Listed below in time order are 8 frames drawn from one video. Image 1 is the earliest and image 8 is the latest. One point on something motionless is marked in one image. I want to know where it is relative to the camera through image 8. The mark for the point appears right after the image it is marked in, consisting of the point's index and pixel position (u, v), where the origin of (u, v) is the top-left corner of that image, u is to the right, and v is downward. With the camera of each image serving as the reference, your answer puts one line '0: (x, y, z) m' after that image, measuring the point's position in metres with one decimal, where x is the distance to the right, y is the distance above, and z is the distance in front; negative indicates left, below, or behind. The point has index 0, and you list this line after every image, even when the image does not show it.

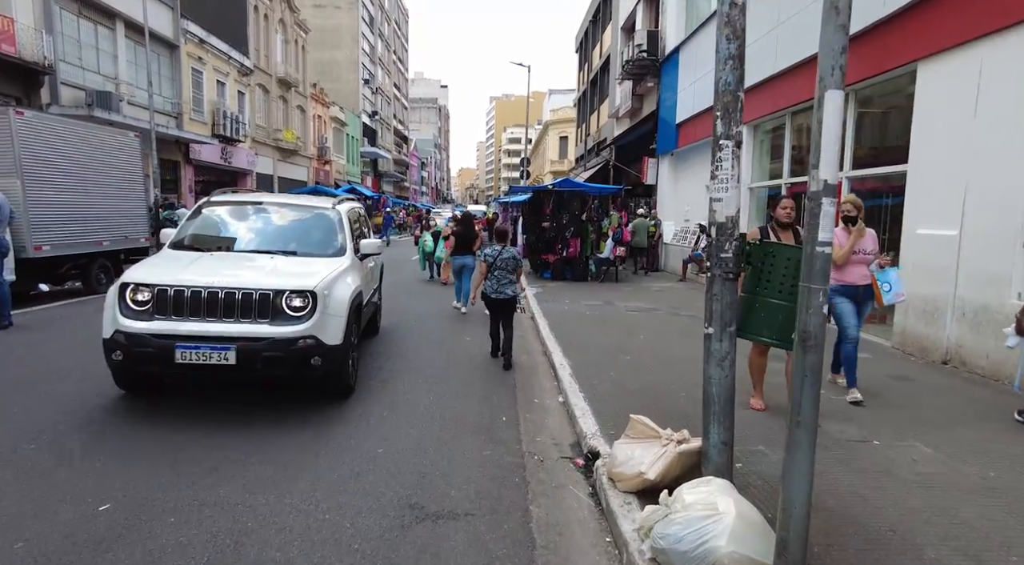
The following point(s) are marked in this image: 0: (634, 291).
0: (+2.7, -0.2, +13.4) m
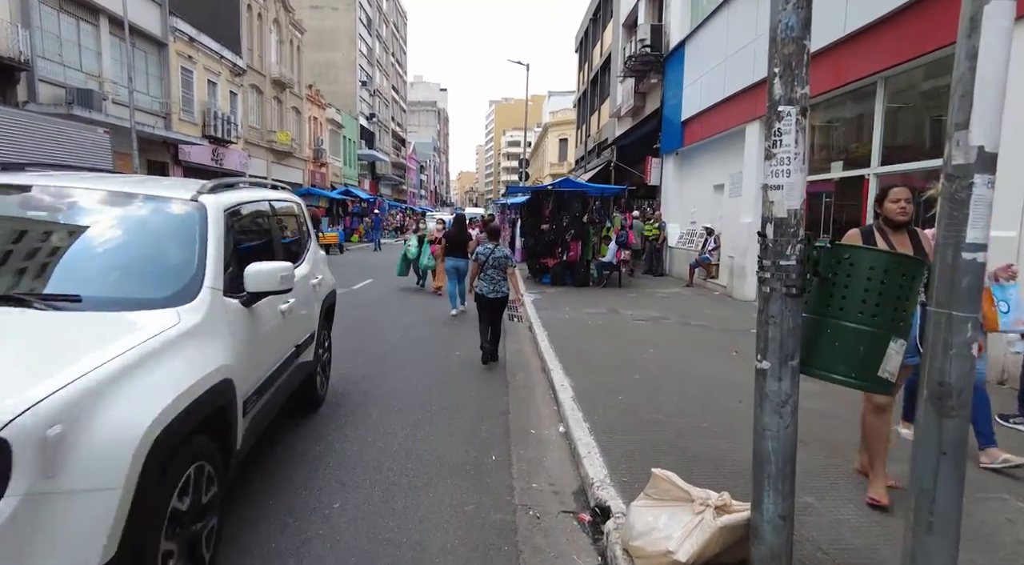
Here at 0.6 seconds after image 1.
0: (+2.6, -0.3, +12.6) m
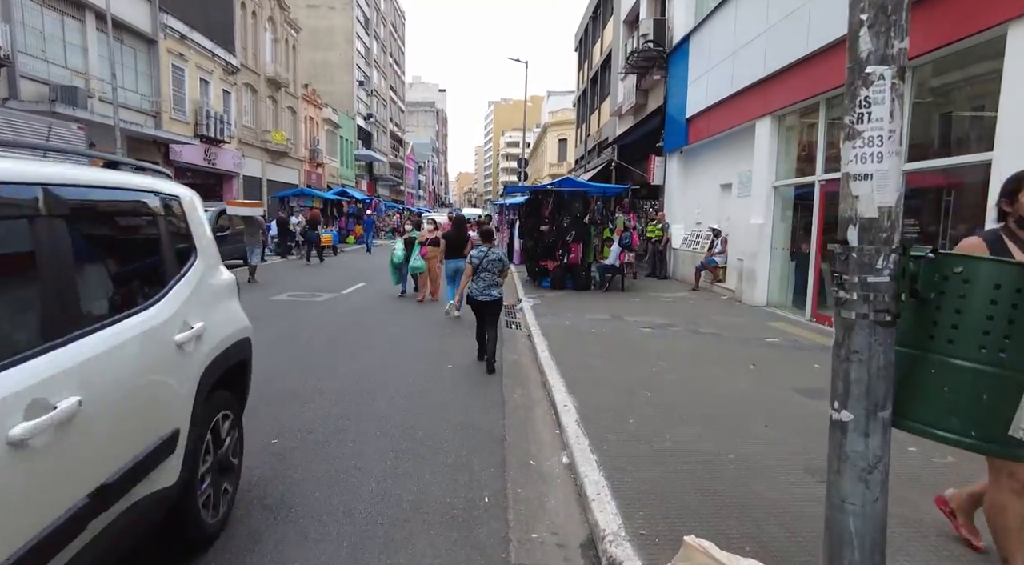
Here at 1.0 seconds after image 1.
0: (+2.6, -0.4, +12.0) m
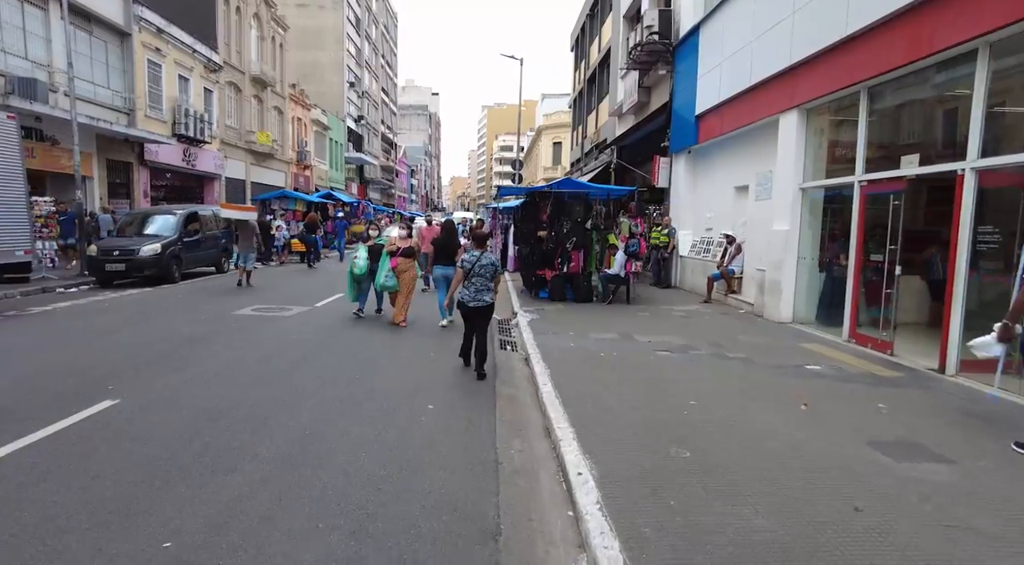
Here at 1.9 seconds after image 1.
0: (+2.5, -0.6, +10.7) m
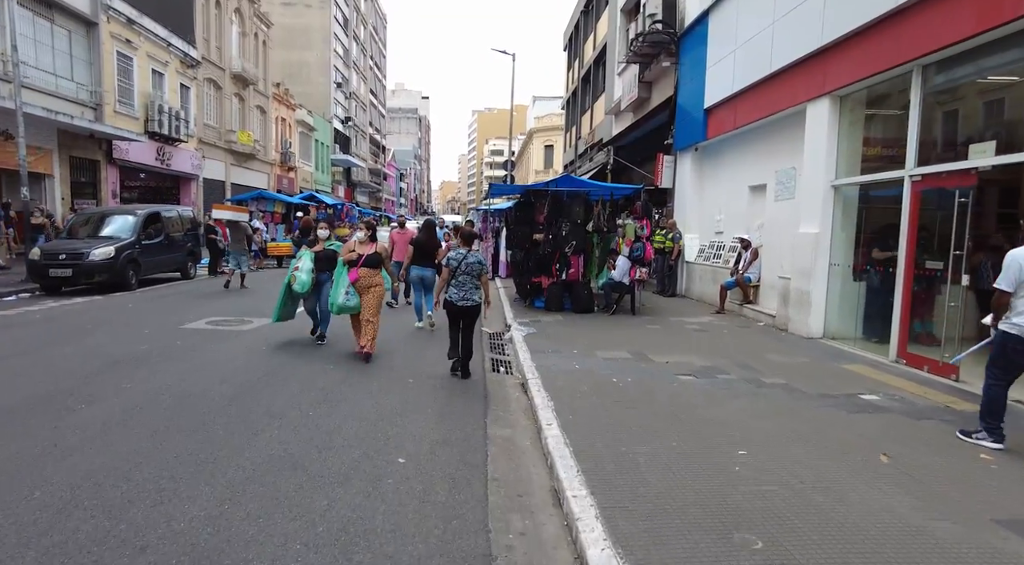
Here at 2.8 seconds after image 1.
0: (+2.4, -0.8, +9.5) m
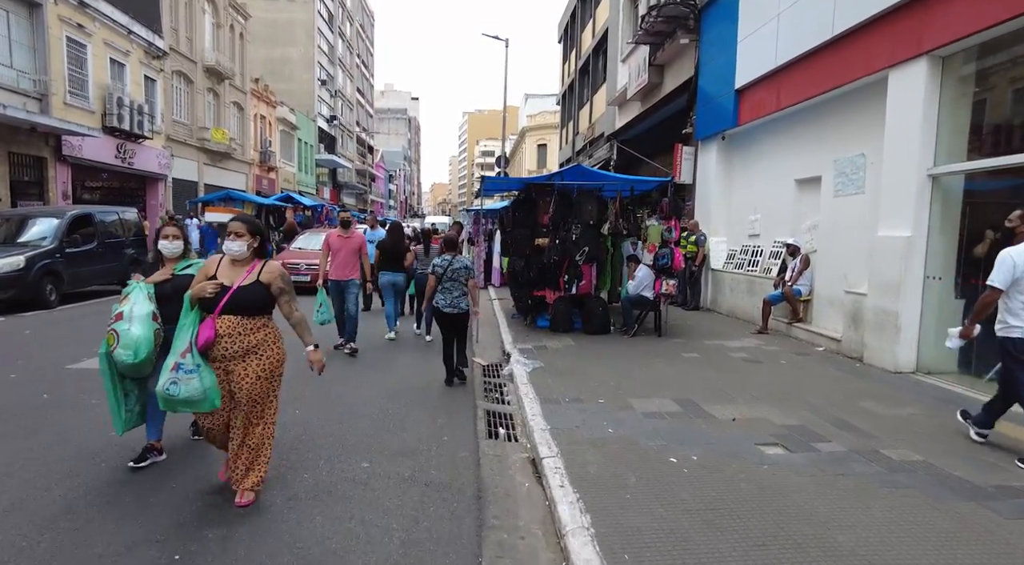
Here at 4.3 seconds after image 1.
0: (+2.4, -1.0, +7.4) m
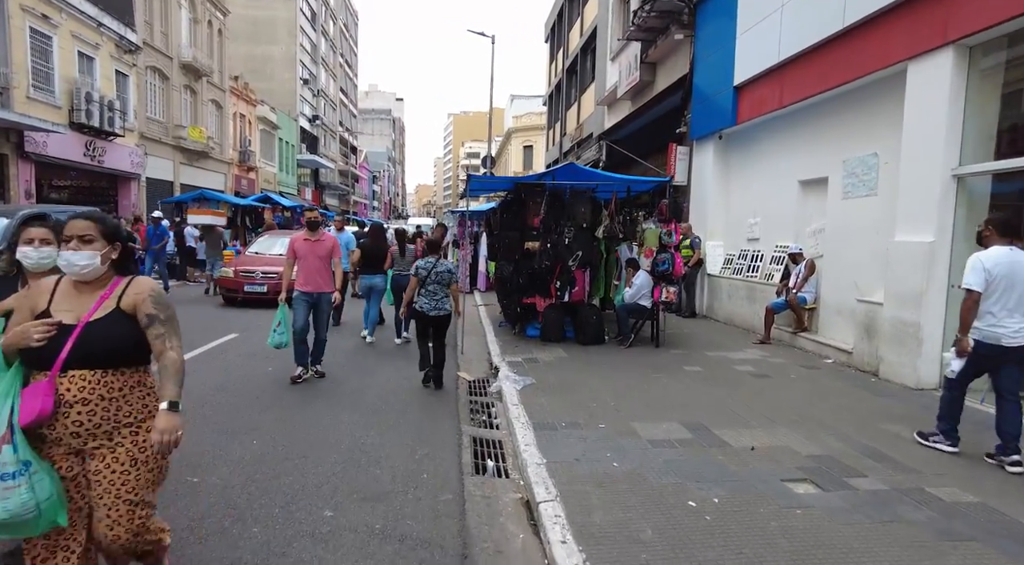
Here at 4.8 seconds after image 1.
0: (+2.3, -1.1, +6.8) m
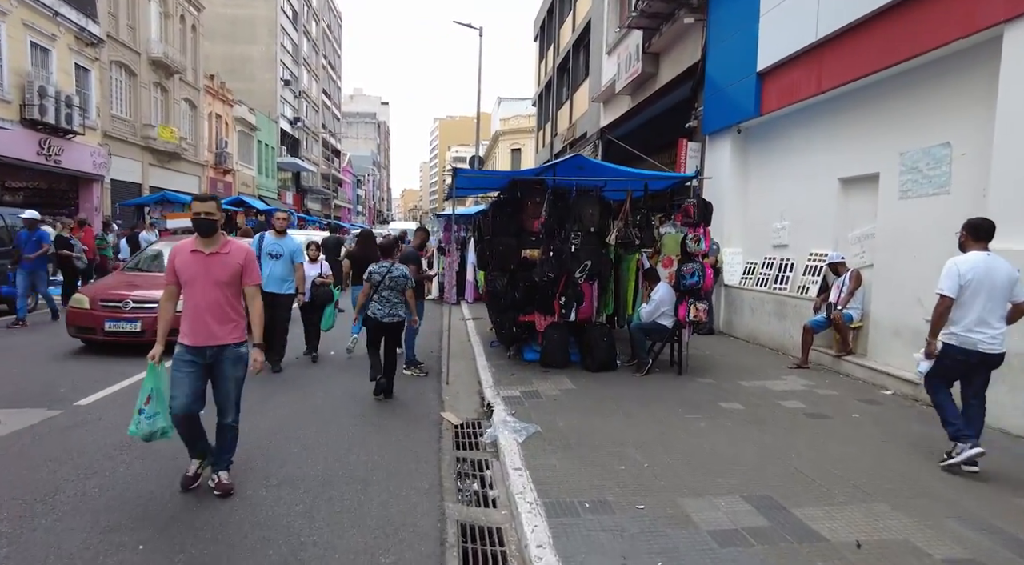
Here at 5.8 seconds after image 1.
0: (+2.3, -1.3, +5.4) m
